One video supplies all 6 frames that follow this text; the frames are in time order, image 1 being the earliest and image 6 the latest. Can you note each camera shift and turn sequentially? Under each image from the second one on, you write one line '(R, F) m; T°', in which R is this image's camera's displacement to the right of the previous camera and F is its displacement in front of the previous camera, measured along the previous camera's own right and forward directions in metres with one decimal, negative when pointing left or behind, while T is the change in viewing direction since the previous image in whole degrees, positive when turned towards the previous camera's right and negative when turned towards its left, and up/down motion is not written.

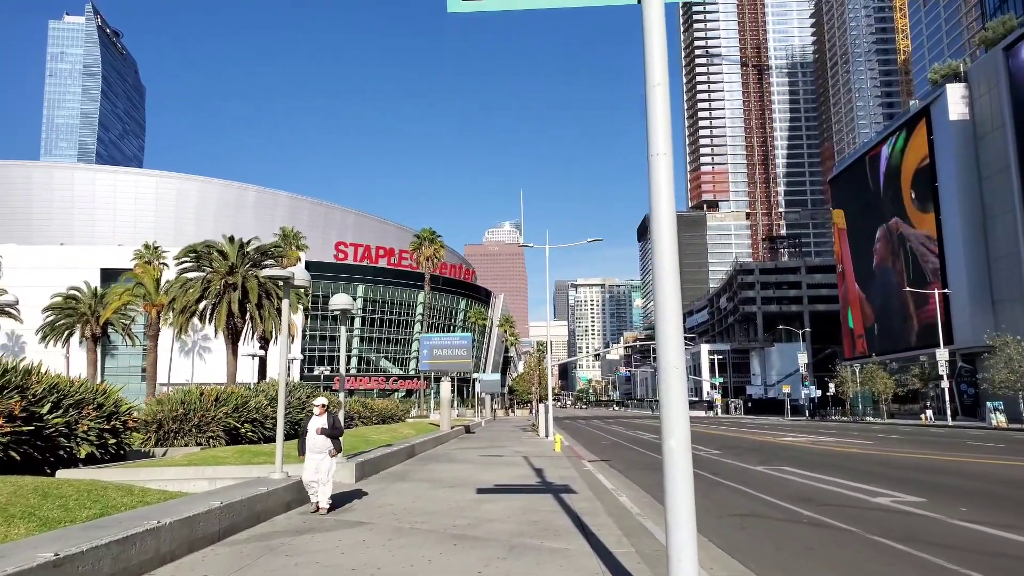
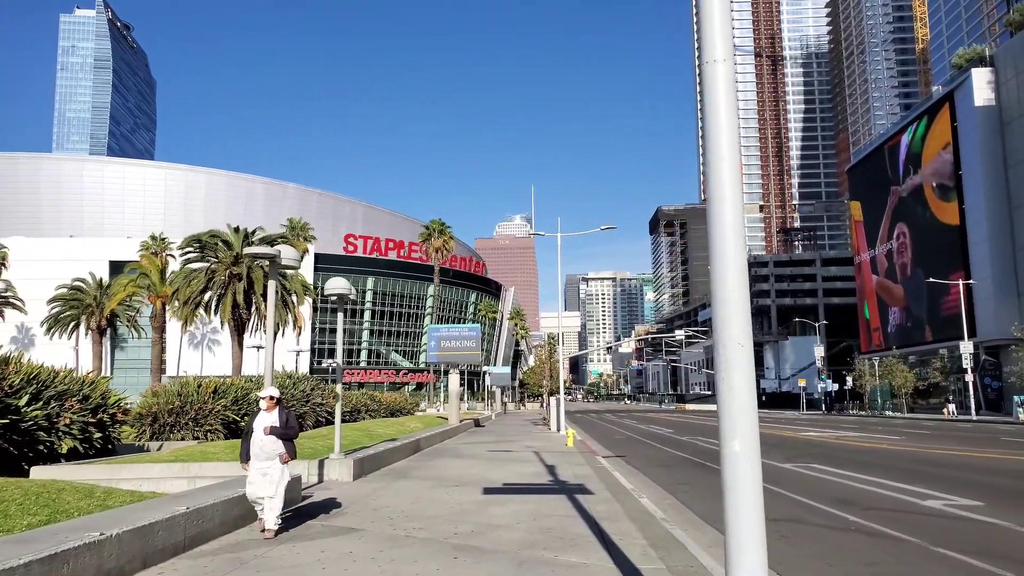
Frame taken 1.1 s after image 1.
(0.0, +1.1) m; -1°
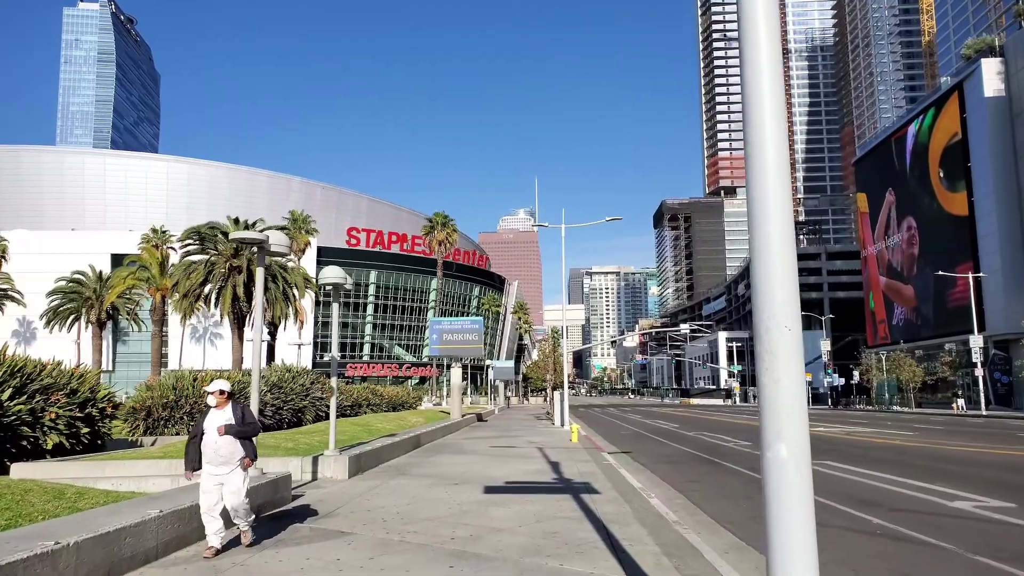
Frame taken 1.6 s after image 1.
(0.0, +0.6) m; 0°
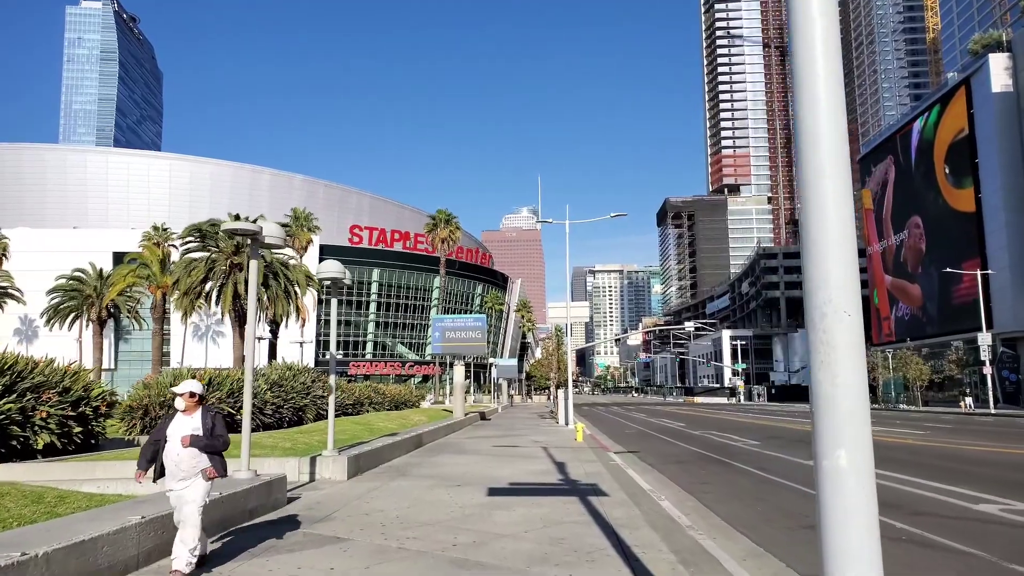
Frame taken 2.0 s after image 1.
(0.0, +0.4) m; 0°
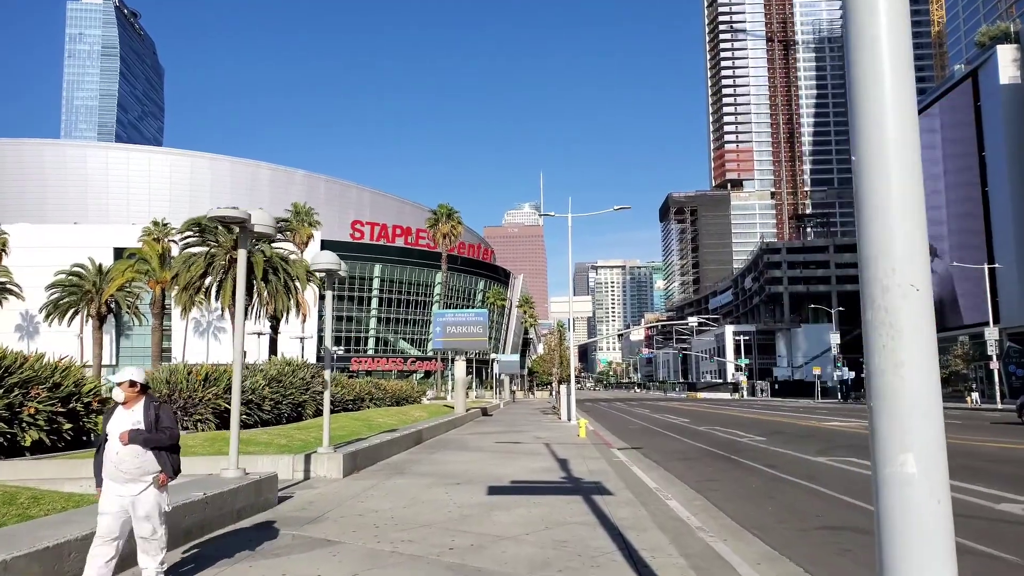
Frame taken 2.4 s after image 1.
(0.0, +0.4) m; 0°
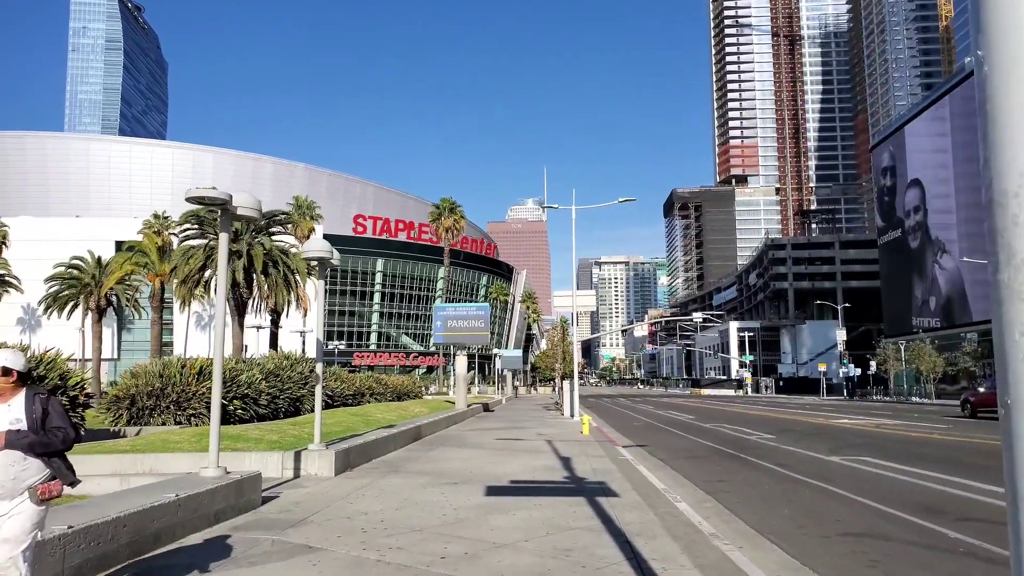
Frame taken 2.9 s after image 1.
(0.0, +0.6) m; 0°
